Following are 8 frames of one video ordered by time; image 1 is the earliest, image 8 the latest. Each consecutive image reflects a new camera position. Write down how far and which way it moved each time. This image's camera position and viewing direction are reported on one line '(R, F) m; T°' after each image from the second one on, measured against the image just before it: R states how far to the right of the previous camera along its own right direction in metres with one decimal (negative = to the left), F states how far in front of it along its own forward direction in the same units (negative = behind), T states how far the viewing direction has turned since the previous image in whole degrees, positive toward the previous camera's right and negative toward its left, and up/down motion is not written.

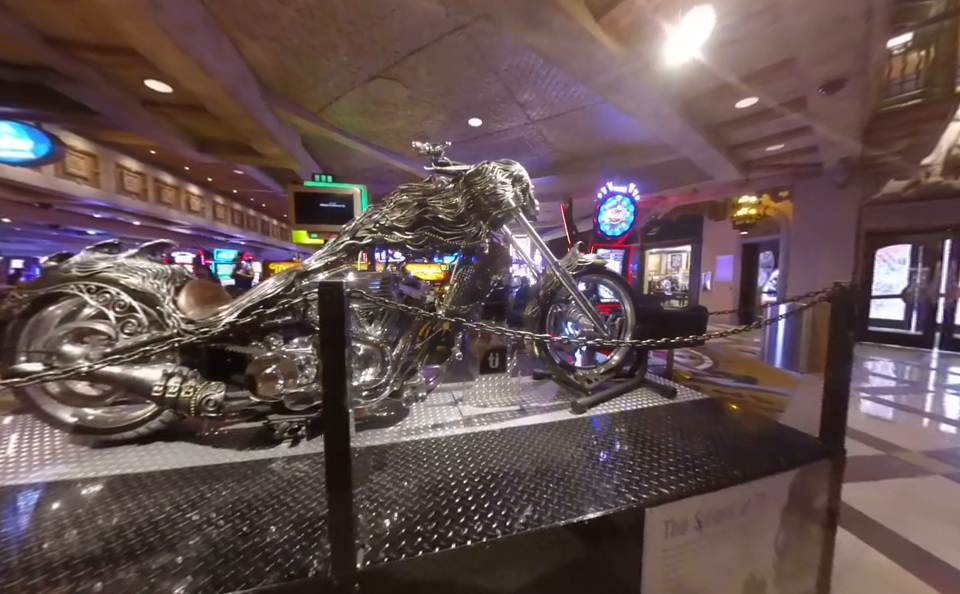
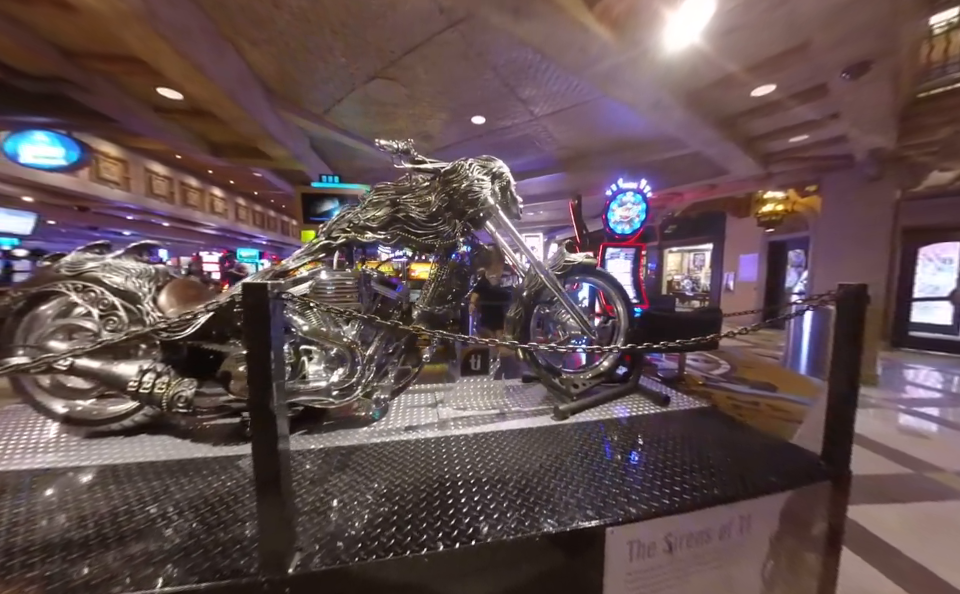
(+0.2, +0.1) m; -3°
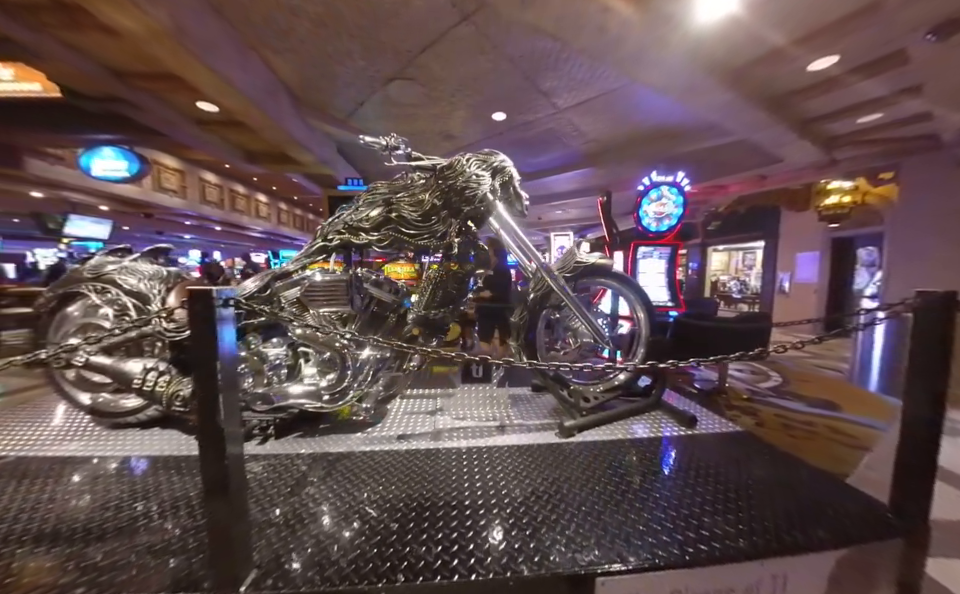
(+0.2, +0.1) m; -6°
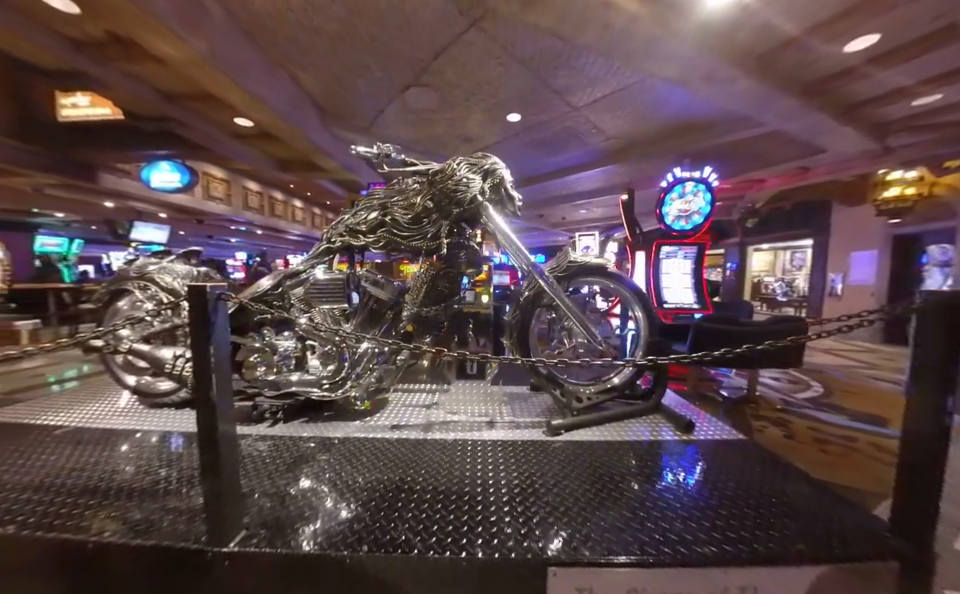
(+0.2, -0.1) m; -5°
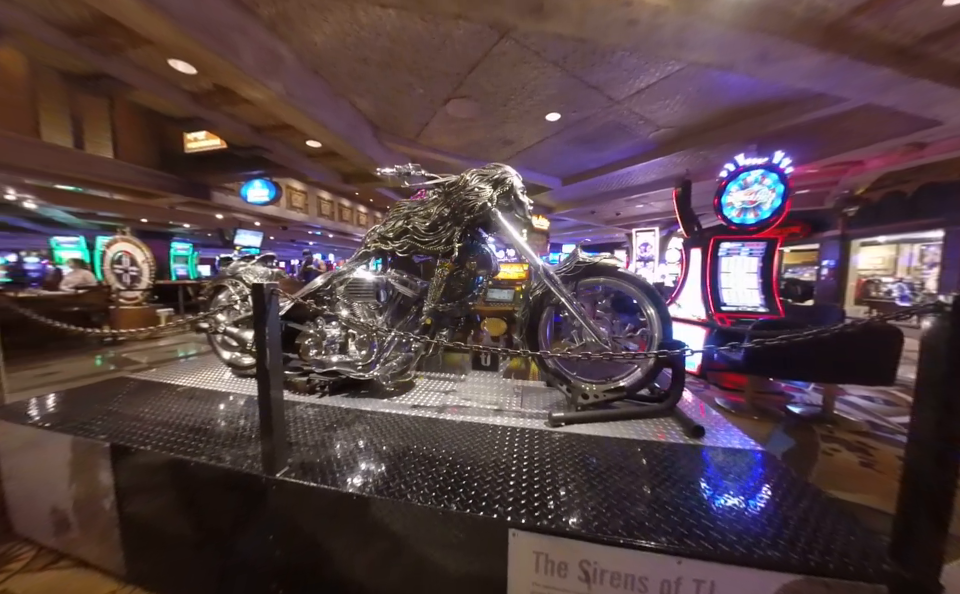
(+0.3, -0.2) m; -10°
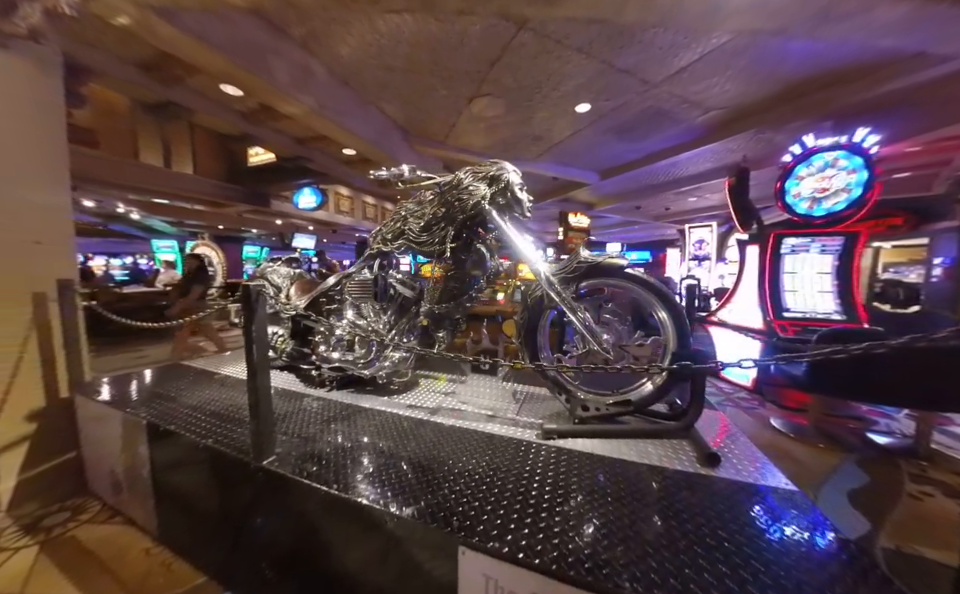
(+0.3, +0.1) m; -9°
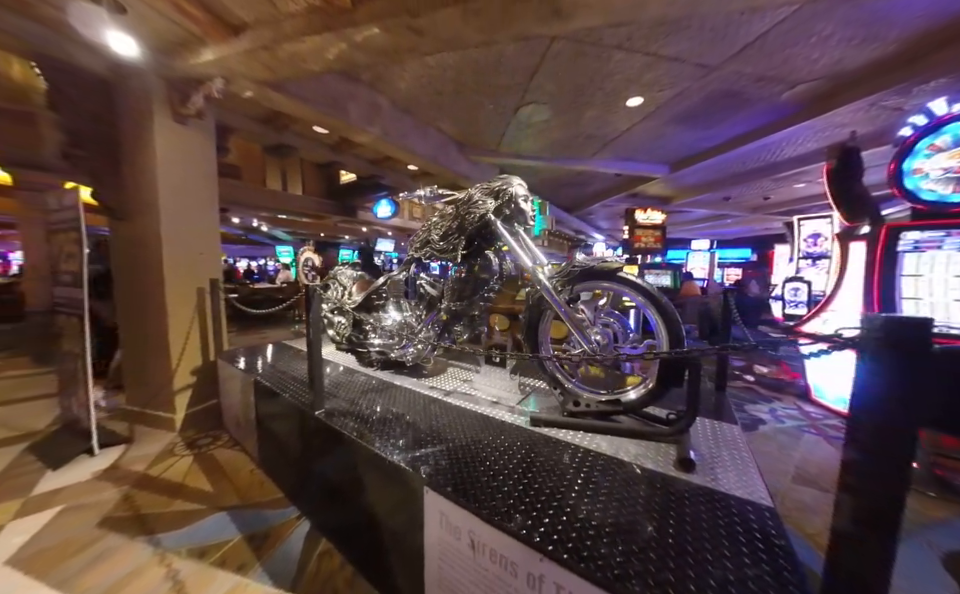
(+0.5, -0.2) m; -14°
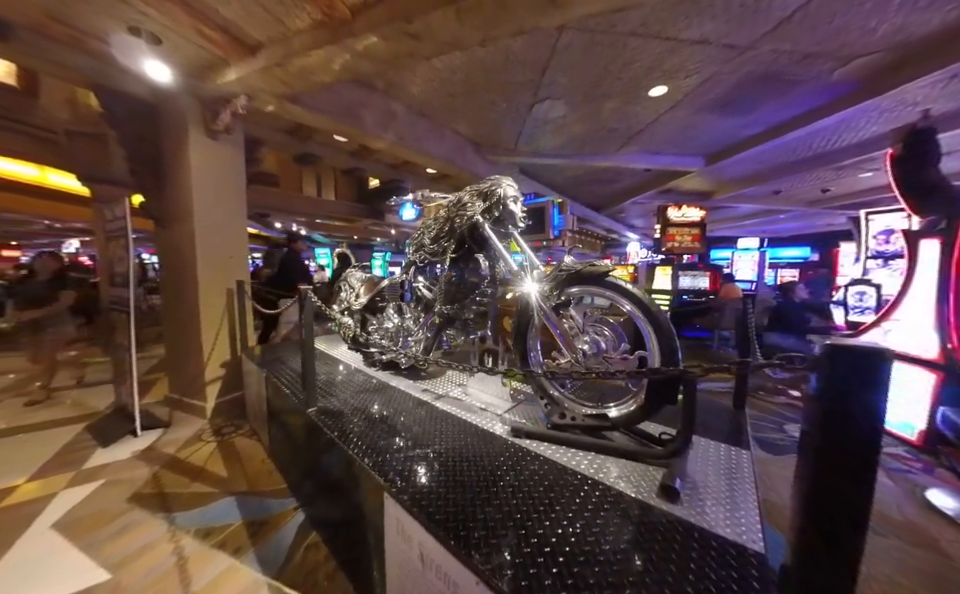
(+0.3, +0.1) m; -7°
